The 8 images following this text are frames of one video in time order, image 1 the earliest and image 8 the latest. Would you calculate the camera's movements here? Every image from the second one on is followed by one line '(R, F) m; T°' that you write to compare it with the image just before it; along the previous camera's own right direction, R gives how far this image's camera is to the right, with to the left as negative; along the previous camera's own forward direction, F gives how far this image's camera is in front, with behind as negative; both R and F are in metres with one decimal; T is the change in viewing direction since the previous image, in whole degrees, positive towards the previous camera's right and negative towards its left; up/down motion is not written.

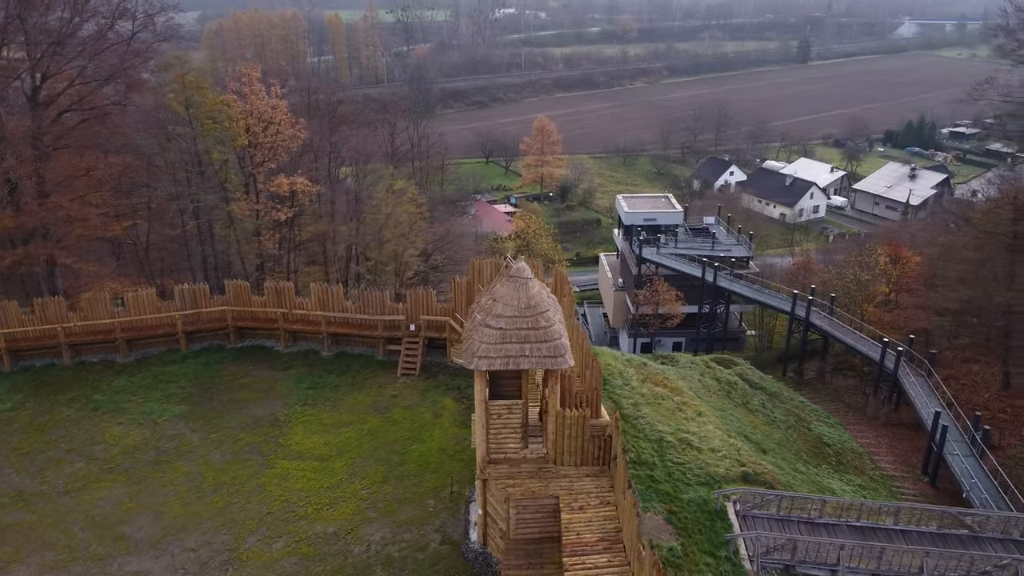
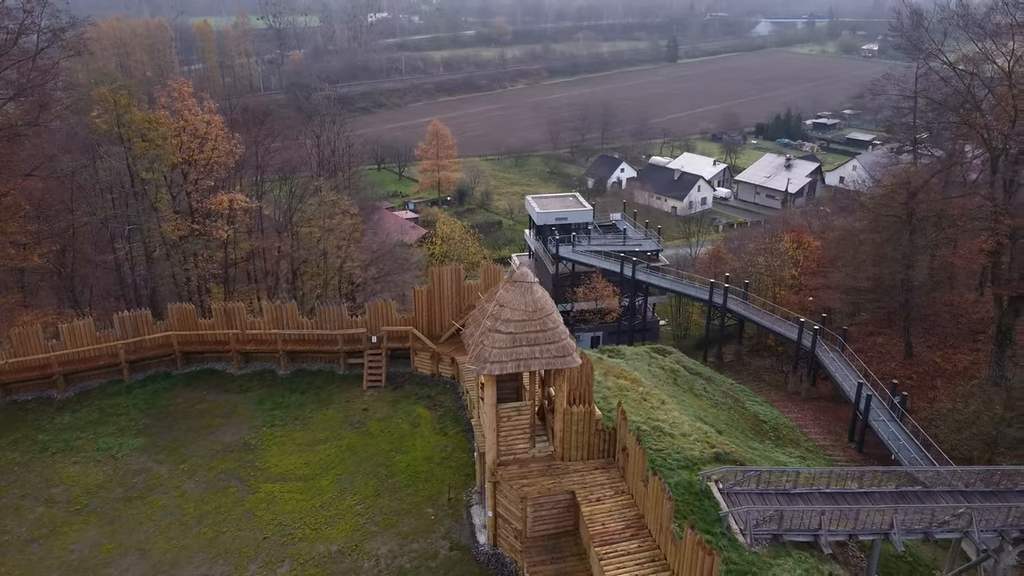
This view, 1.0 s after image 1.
(-2.0, -0.2) m; +8°
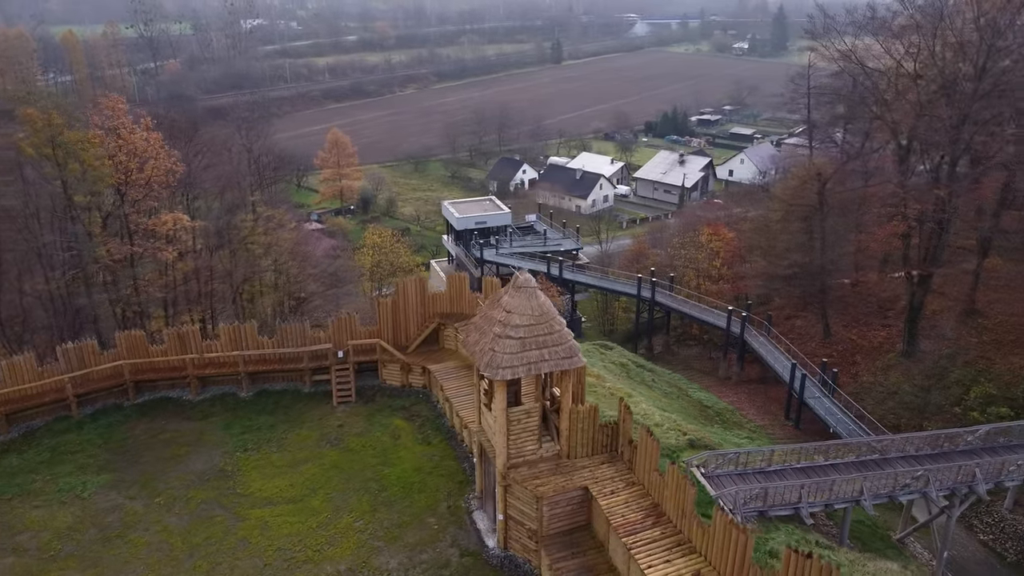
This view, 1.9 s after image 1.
(-1.9, -0.2) m; +8°
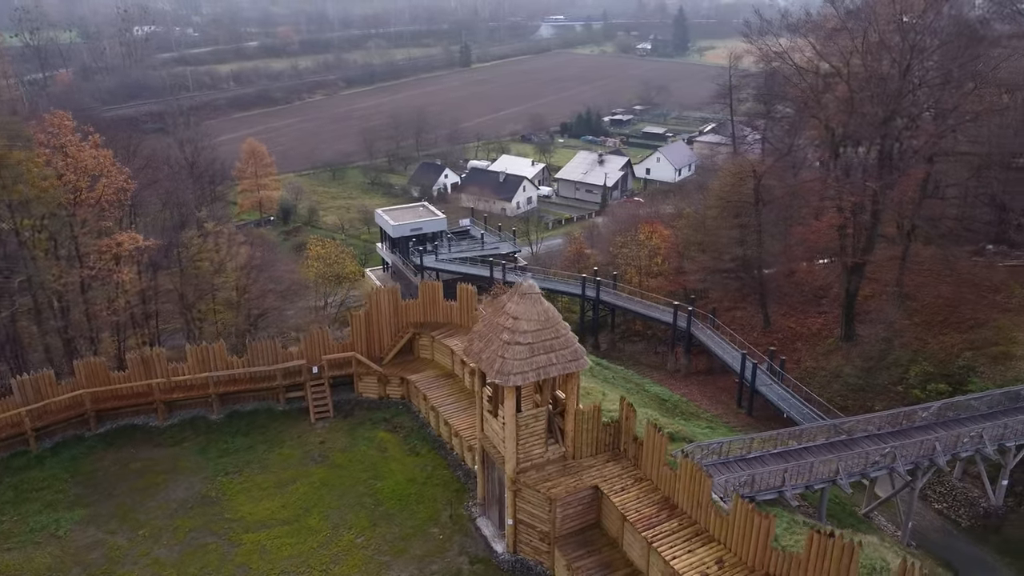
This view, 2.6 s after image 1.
(-1.6, -0.1) m; +6°
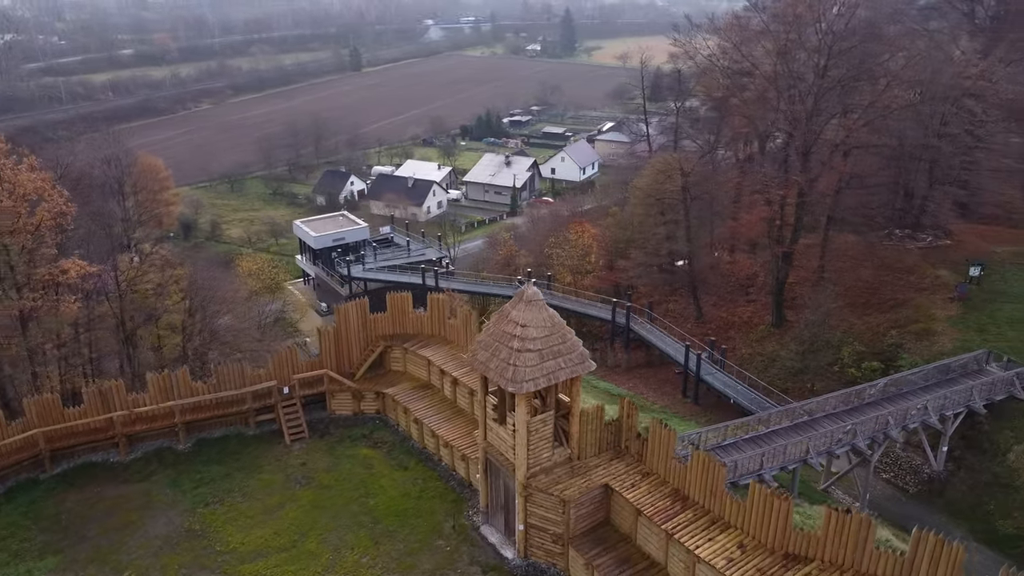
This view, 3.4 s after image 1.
(-1.9, 0.0) m; +7°
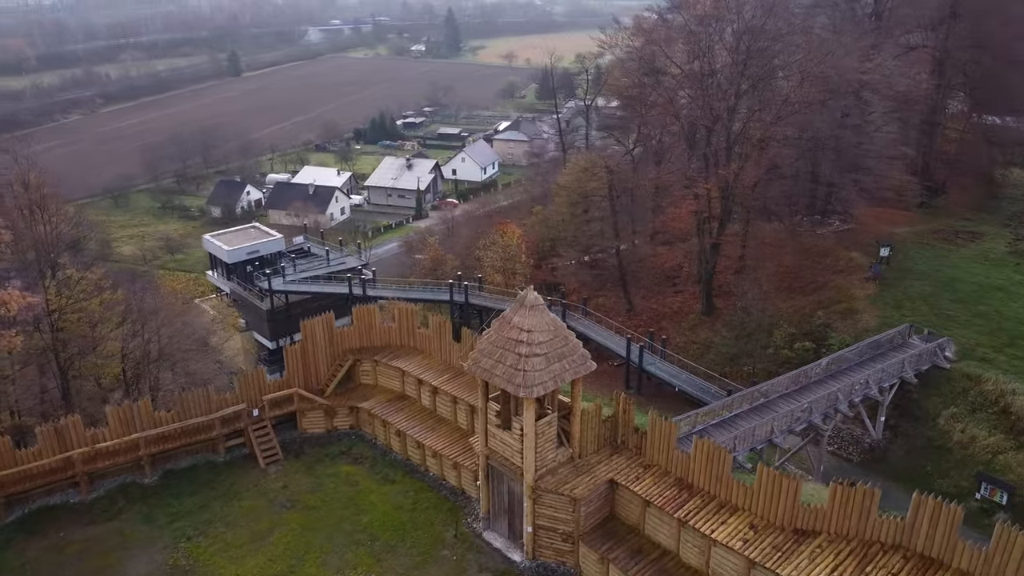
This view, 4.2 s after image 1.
(-1.9, 0.0) m; +8°
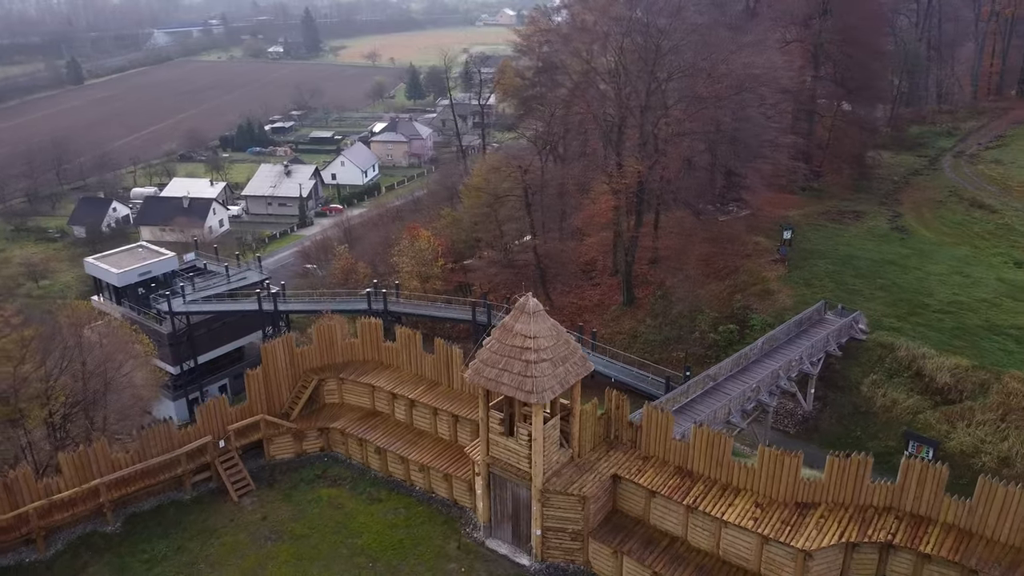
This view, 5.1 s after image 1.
(-2.3, +0.1) m; +9°
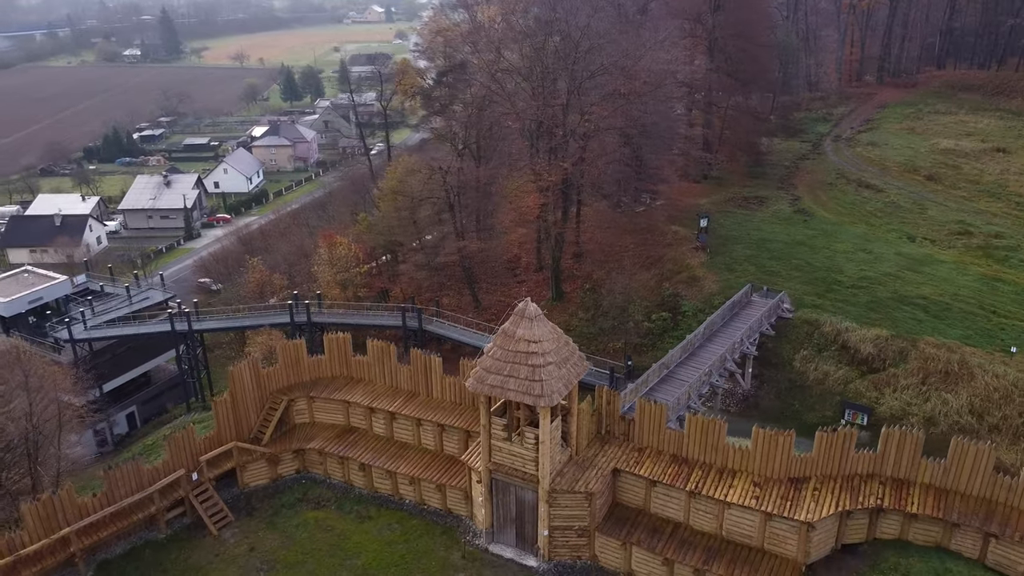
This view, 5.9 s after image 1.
(-2.1, 0.0) m; +8°
